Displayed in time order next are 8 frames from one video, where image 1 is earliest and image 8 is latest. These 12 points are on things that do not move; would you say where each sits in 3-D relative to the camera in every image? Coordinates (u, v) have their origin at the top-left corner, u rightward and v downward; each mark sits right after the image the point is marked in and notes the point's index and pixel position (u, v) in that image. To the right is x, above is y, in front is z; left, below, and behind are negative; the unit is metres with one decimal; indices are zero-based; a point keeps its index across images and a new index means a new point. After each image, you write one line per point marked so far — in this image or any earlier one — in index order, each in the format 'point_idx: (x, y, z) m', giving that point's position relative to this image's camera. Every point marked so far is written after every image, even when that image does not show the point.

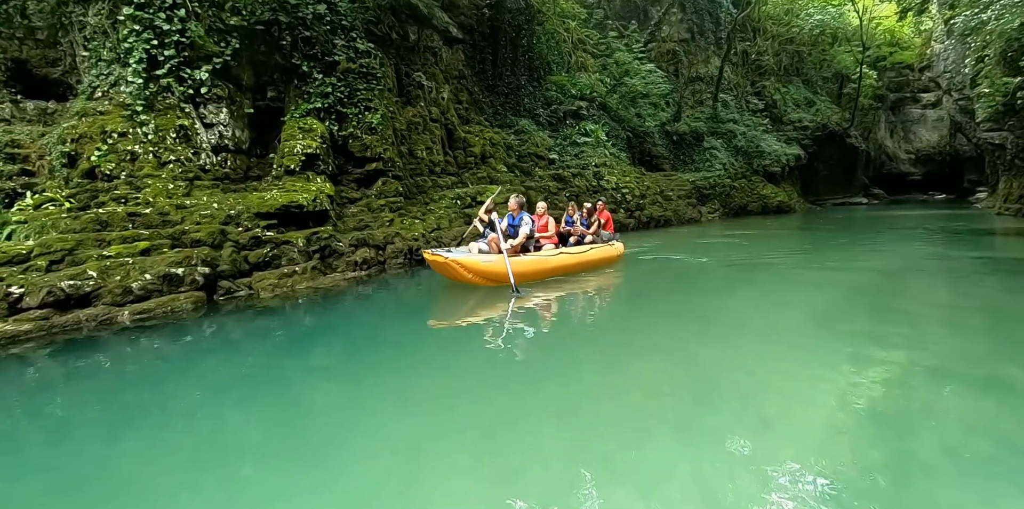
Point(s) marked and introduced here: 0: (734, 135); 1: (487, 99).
0: (+9.1, +4.8, +18.9) m
1: (-0.6, +4.4, +13.2) m
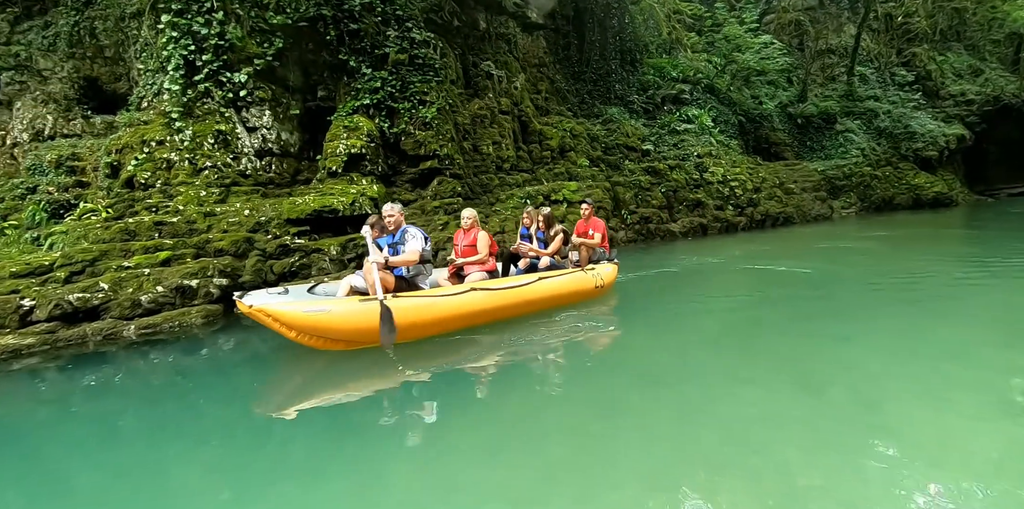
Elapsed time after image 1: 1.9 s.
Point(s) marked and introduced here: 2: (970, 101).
0: (+12.2, +4.7, +15.1) m
1: (+1.5, +4.3, +11.6) m
2: (+17.3, +5.7, +16.8) m
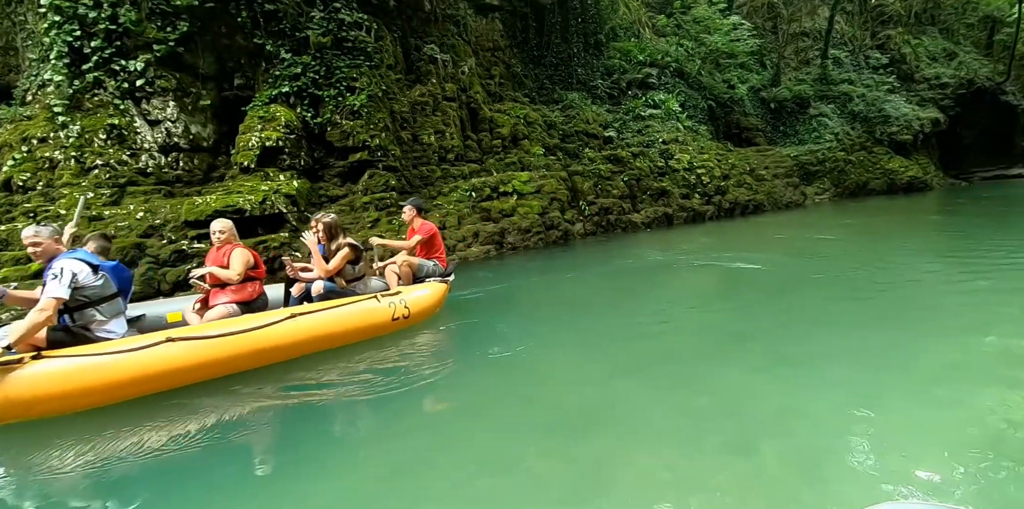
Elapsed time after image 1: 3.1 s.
0: (+11.0, +5.1, +14.6) m
1: (+0.4, +4.4, +11.0) m
2: (+16.0, +6.3, +16.5) m
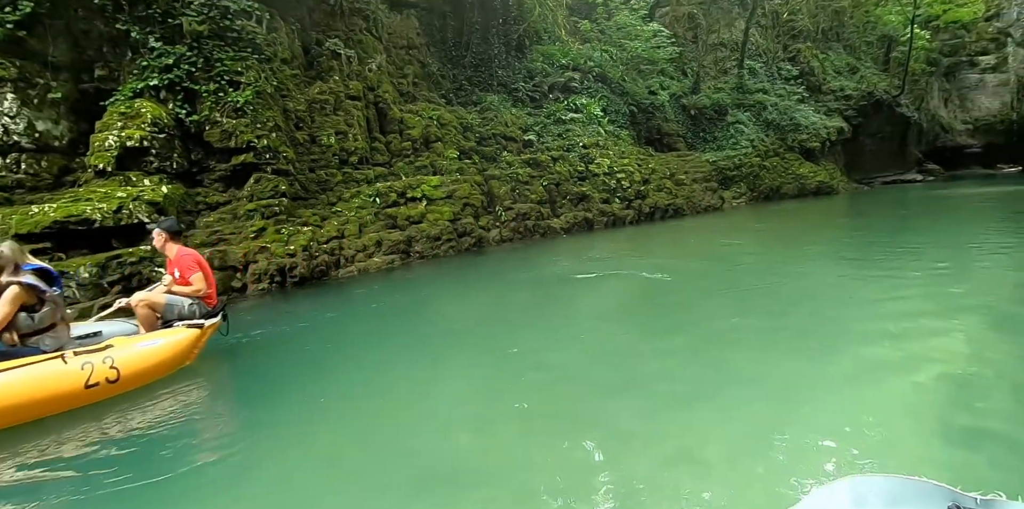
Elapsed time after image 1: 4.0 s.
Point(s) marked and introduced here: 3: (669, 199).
0: (+8.6, +5.1, +15.5) m
1: (-1.5, +4.2, +10.6) m
2: (+13.4, +6.3, +17.8) m
3: (+3.7, +1.3, +10.9) m
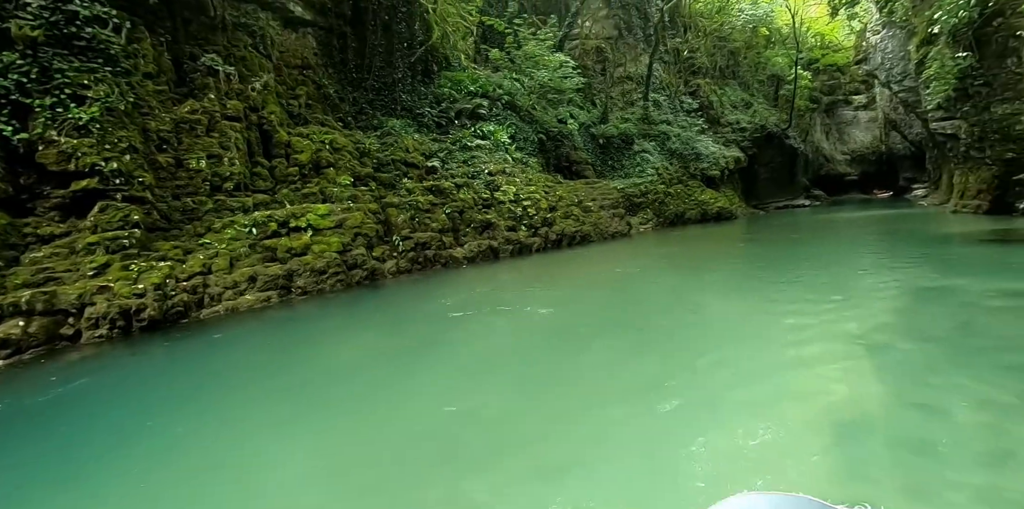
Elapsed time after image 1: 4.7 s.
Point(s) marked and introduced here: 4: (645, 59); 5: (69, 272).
0: (+5.7, +4.3, +16.5) m
1: (-3.6, +3.6, +10.2) m
2: (+10.1, +5.5, +19.6) m
3: (+1.6, +0.7, +11.1) m
4: (+5.3, +7.9, +18.0) m
5: (-4.9, -0.2, +4.9) m
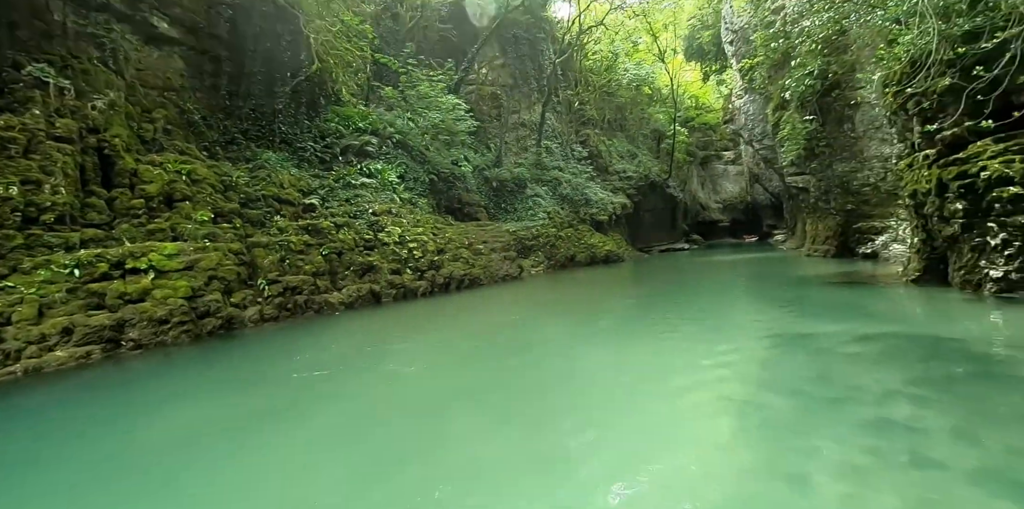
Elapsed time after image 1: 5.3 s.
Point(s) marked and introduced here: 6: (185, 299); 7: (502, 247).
0: (+1.8, +2.8, +17.3) m
1: (-6.0, +2.7, +9.2) m
2: (+5.5, +3.6, +21.3) m
3: (-1.1, -0.3, +10.9) m
4: (+1.1, +6.2, +18.9) m
5: (-6.2, -0.6, +3.5) m
6: (-4.3, -0.6, +5.8) m
7: (-0.3, +0.2, +12.8) m
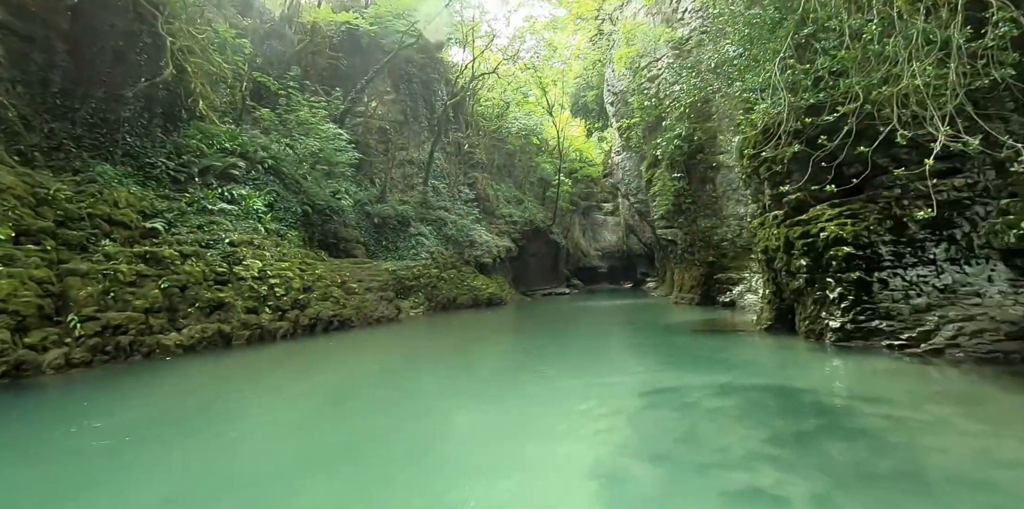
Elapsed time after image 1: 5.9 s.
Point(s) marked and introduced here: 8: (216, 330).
0: (-2.5, +1.2, +17.2) m
1: (-8.0, +2.3, +7.4) m
2: (0.0, +1.5, +22.0) m
3: (-3.9, -1.2, +10.0) m
4: (-3.5, +4.5, +18.9) m
5: (-6.8, -0.6, +1.5) m
6: (-5.7, -0.8, +4.2) m
7: (-3.5, -0.8, +12.1) m
8: (-4.8, -1.2, +7.2) m
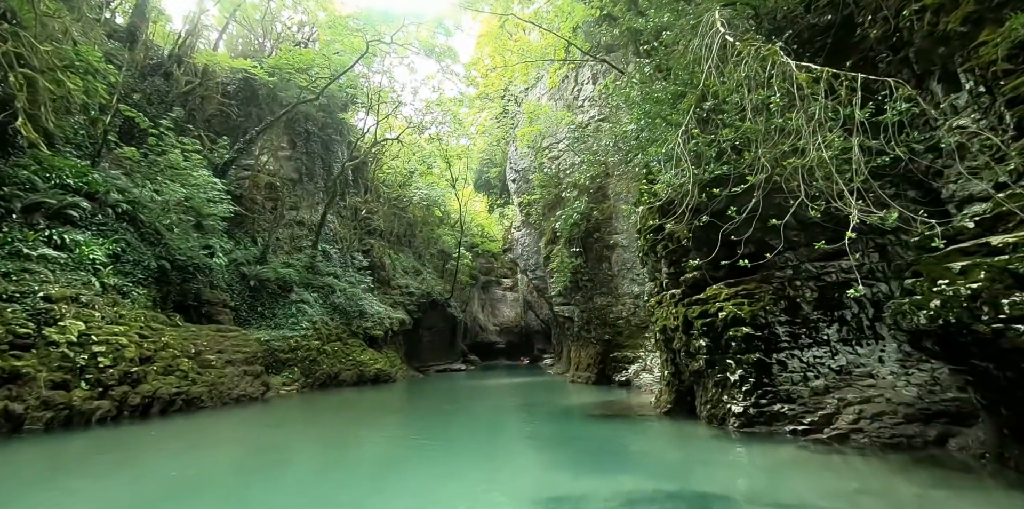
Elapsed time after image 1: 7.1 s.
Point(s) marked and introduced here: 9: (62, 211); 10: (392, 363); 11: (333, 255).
0: (-6.3, -1.3, +15.9) m
1: (-9.4, +1.7, +5.5) m
2: (-4.9, -2.0, +21.2) m
3: (-6.0, -2.4, +8.3) m
4: (-7.5, +1.8, +17.9) m
5: (-7.0, -0.2, -0.4) m
6: (-6.5, -1.0, +2.5) m
7: (-6.2, -2.4, +10.5) m
8: (-6.3, -1.9, +5.4) m
9: (-8.5, +0.8, +8.5) m
10: (-4.7, -4.1, +17.1) m
11: (-6.9, -0.1, +17.7) m
